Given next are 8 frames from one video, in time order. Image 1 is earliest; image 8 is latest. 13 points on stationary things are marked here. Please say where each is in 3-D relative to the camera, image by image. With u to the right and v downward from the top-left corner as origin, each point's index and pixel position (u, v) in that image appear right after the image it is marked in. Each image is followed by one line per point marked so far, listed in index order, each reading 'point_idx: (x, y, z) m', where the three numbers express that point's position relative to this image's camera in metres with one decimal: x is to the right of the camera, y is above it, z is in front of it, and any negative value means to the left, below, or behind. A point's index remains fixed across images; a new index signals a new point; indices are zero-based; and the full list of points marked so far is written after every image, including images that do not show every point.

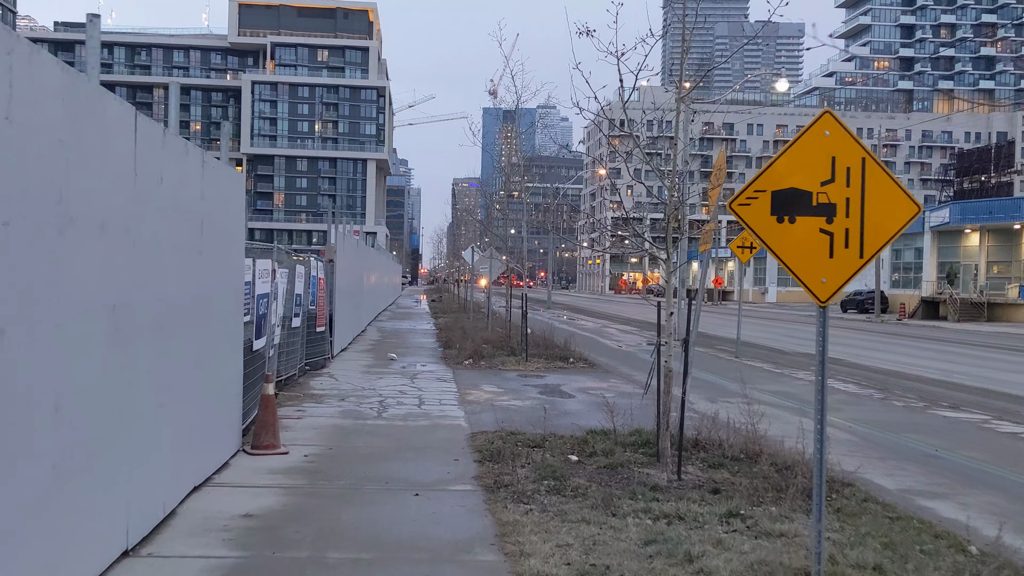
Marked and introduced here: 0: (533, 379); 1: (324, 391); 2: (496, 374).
0: (+0.3, -1.1, +12.5) m
1: (-1.9, -1.0, +10.3) m
2: (-0.2, -1.1, +12.9) m
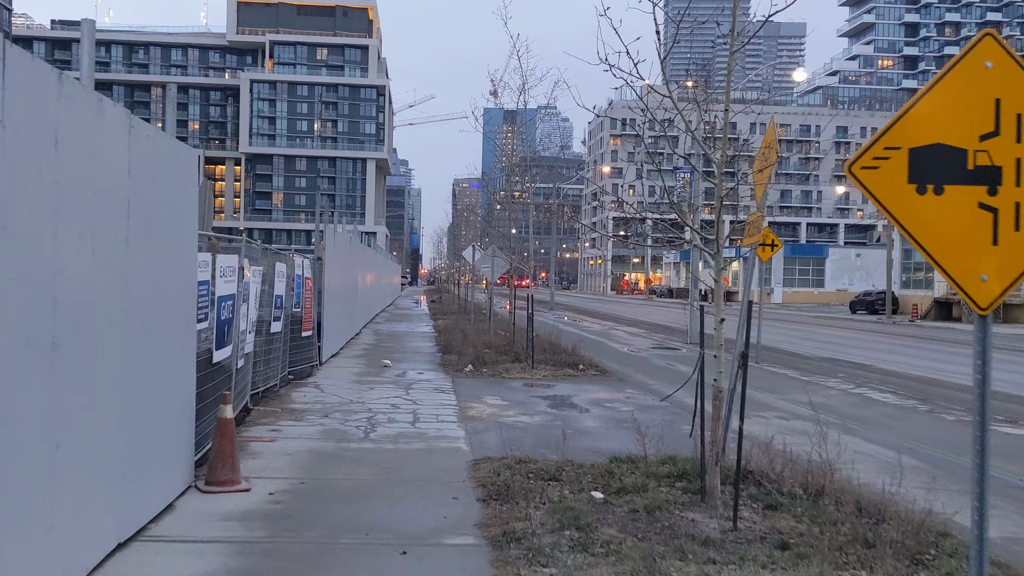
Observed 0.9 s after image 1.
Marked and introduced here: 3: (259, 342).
0: (+0.3, -1.1, +11.3) m
1: (-1.8, -1.0, +9.2) m
2: (-0.1, -1.1, +11.7) m
3: (-2.2, -0.5, +9.0) m
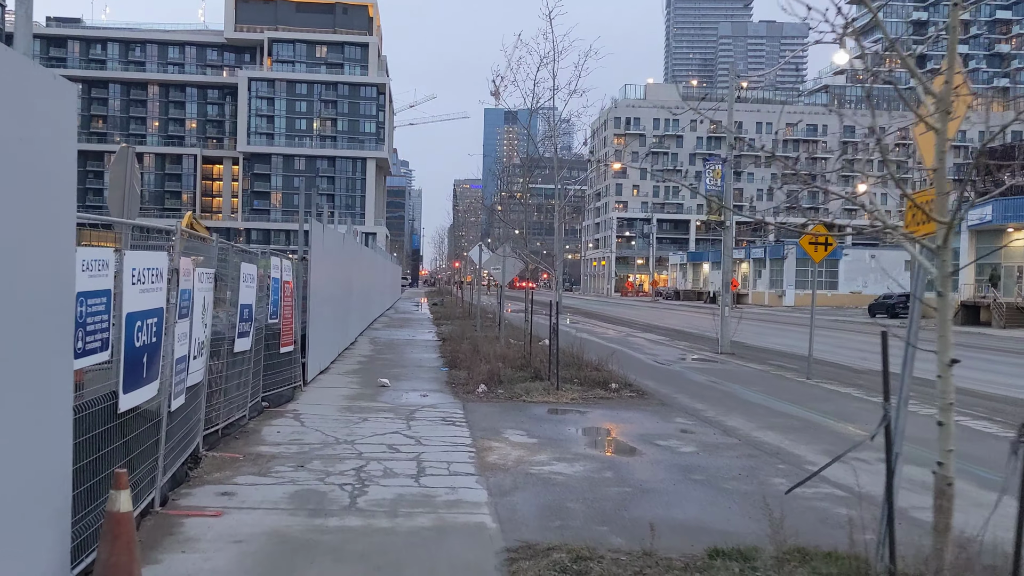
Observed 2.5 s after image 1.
0: (+0.5, -1.2, +9.2) m
1: (-1.6, -1.1, +7.1) m
2: (+0.1, -1.1, +9.7) m
3: (-2.0, -0.5, +6.9) m
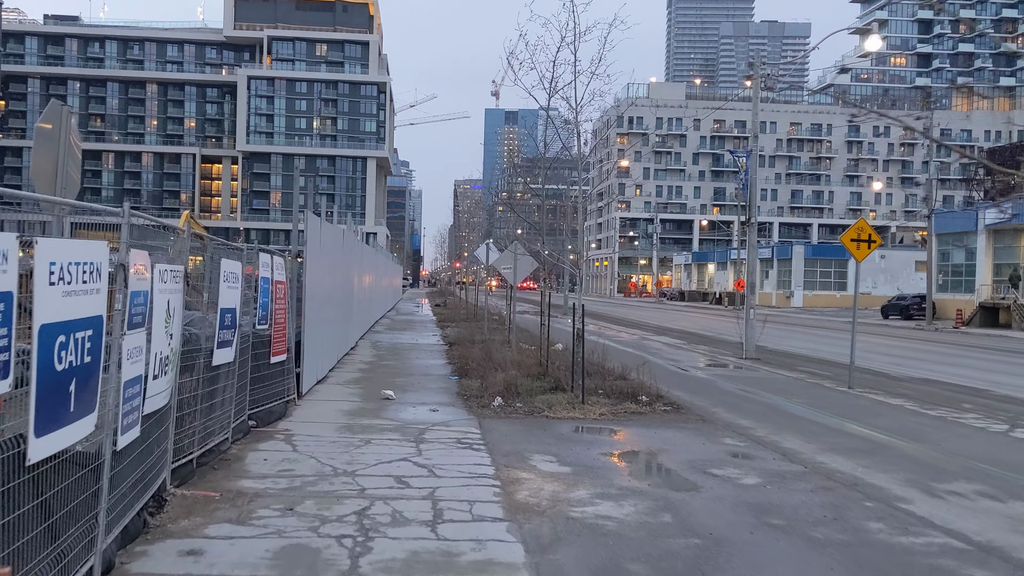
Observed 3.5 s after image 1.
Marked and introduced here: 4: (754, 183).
0: (+0.7, -1.2, +8.0) m
1: (-1.4, -1.1, +5.9) m
2: (+0.3, -1.2, +8.5) m
3: (-1.8, -0.5, +5.8) m
4: (+4.5, +1.9, +18.8) m
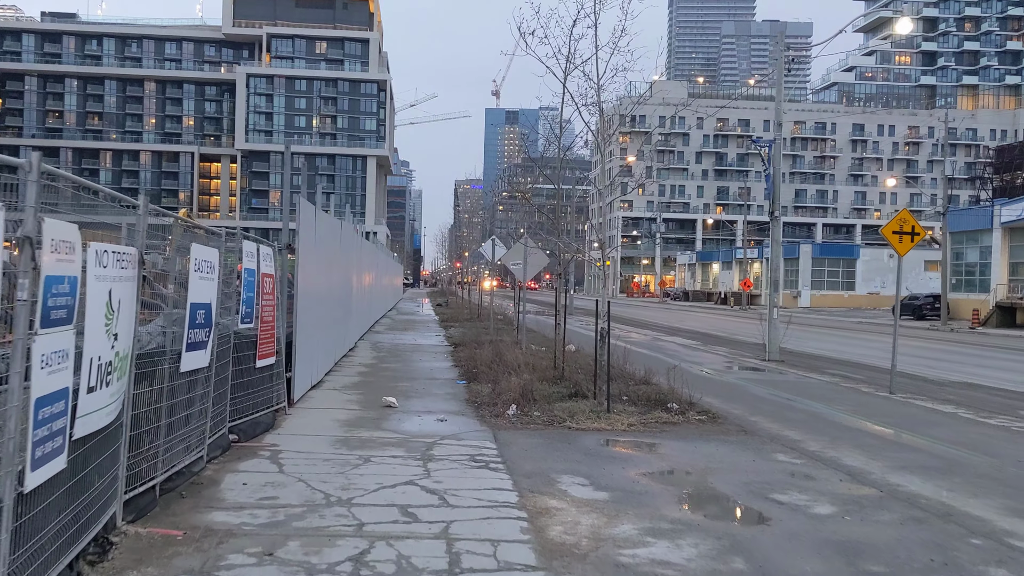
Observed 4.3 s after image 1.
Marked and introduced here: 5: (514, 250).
0: (+0.9, -1.1, +7.0) m
1: (-1.3, -1.0, +4.9) m
2: (+0.4, -1.1, +7.5) m
3: (-1.7, -0.5, +4.7) m
4: (+4.6, +1.9, +17.8) m
5: (0.0, +0.6, +16.1) m
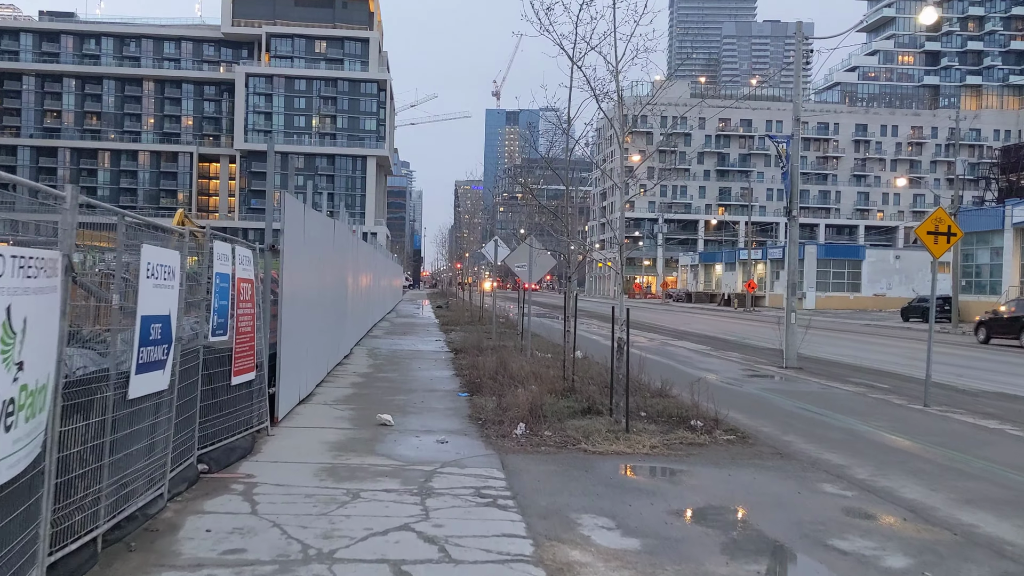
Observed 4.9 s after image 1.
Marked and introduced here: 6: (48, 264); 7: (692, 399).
0: (+0.9, -1.2, +6.1) m
1: (-1.2, -1.1, +4.0) m
2: (+0.5, -1.2, +6.6) m
3: (-1.6, -0.5, +3.9) m
4: (+4.7, +1.9, +16.9) m
5: (+0.1, +0.5, +15.3) m
6: (-1.5, +0.1, +3.2) m
7: (+1.7, -1.0, +9.5) m
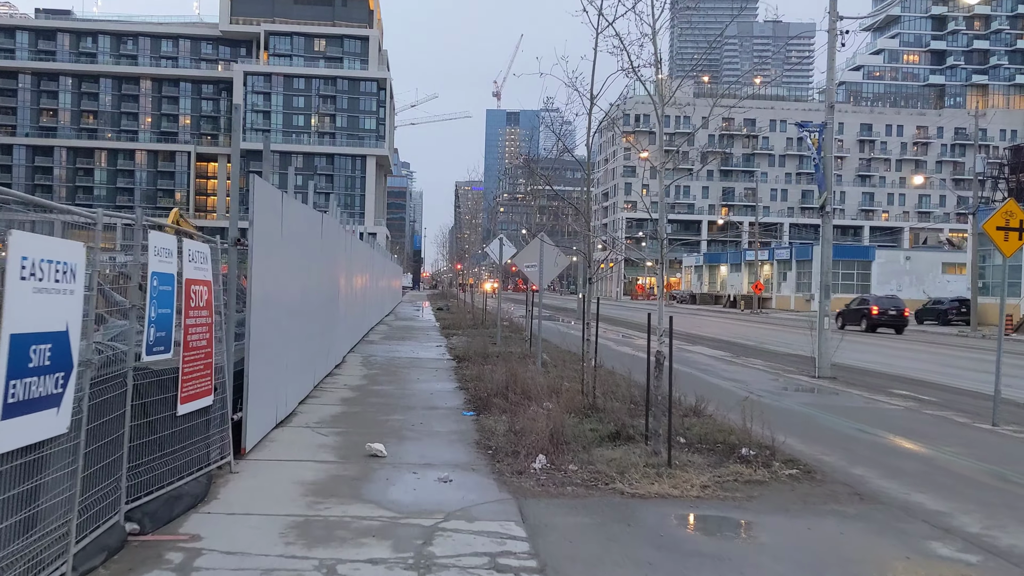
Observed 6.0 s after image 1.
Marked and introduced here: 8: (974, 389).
0: (+1.0, -1.2, +4.8) m
1: (-1.1, -1.1, +2.7) m
2: (+0.6, -1.2, +5.3) m
3: (-1.5, -0.5, +2.5) m
4: (+4.8, +1.8, +15.6) m
5: (+0.2, +0.5, +13.9) m
6: (-1.3, +0.1, +1.9) m
7: (+1.8, -1.1, +8.1) m
8: (+6.0, -1.3, +13.3) m
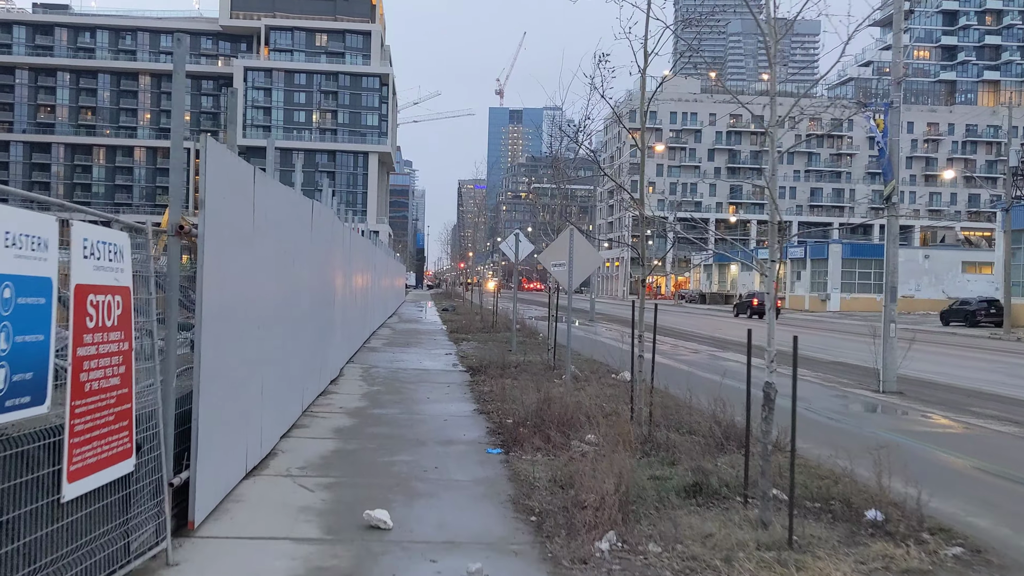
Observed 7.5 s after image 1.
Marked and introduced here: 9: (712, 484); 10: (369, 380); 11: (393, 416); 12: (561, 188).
0: (+1.3, -1.2, +2.9) m
1: (-0.9, -1.1, +0.8) m
2: (+0.8, -1.2, +3.4) m
3: (-1.3, -0.6, +0.6) m
4: (+5.1, +1.8, +13.7) m
5: (+0.5, +0.5, +12.0) m
6: (-1.1, 0.0, 0.0) m
7: (+2.0, -1.1, +6.3) m
8: (+6.3, -1.3, +11.4) m
9: (+1.1, -1.1, +5.8) m
10: (-1.7, -1.1, +11.7) m
11: (-1.0, -1.1, +8.6) m
12: (+0.9, +1.7, +16.6) m
